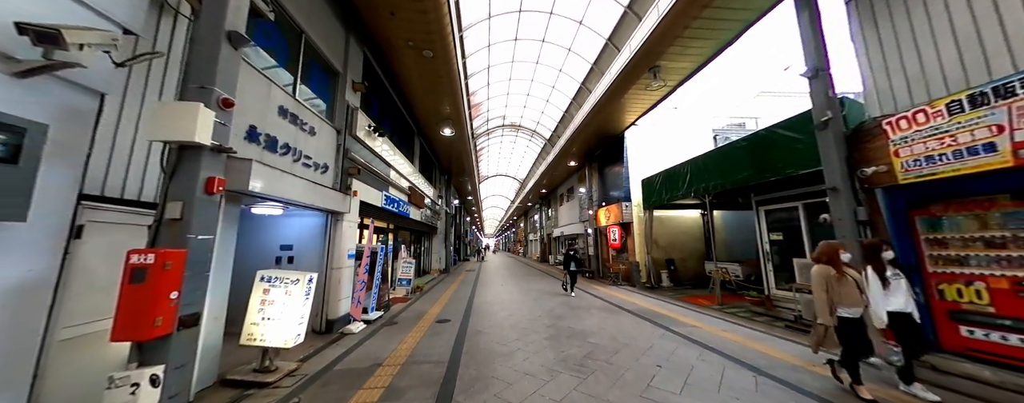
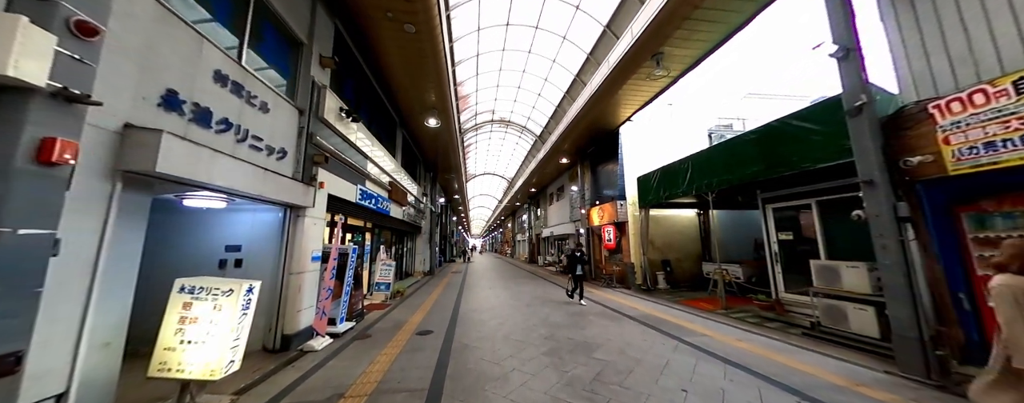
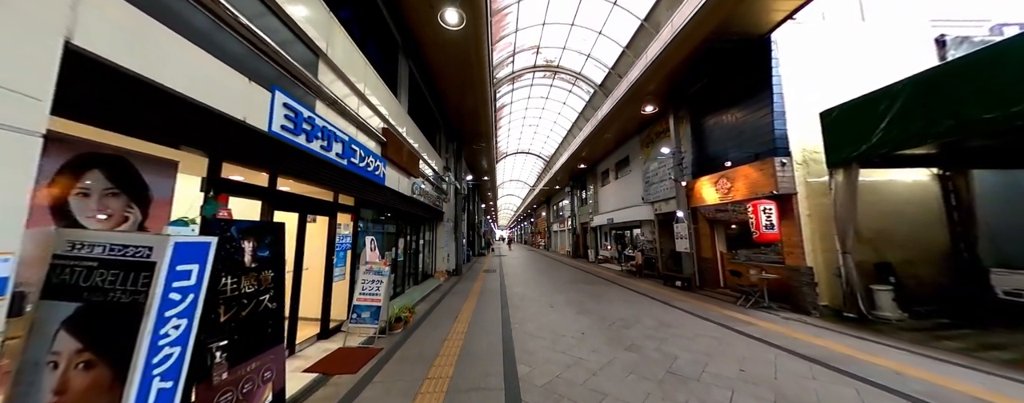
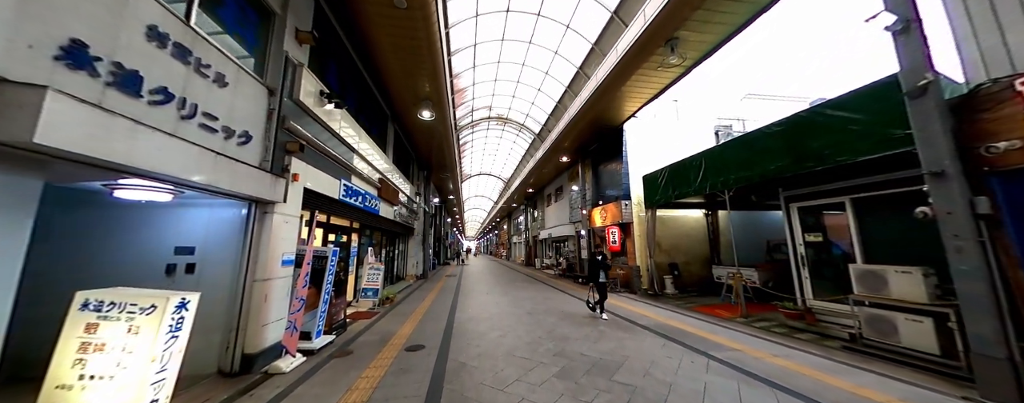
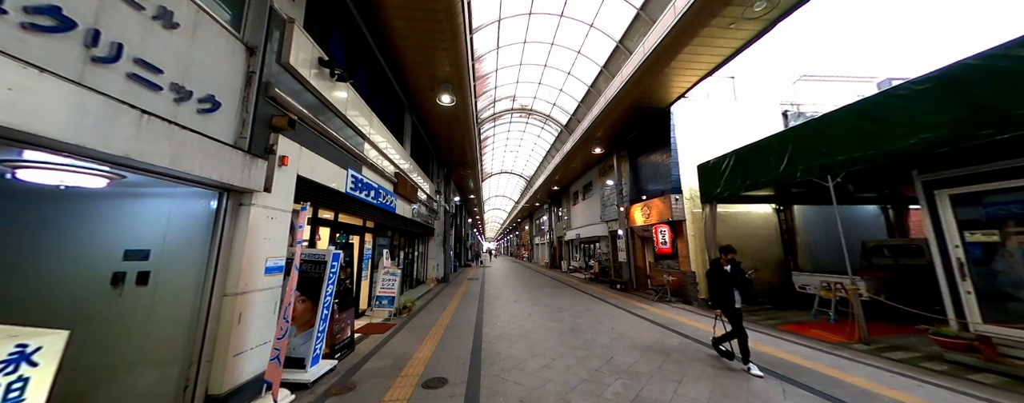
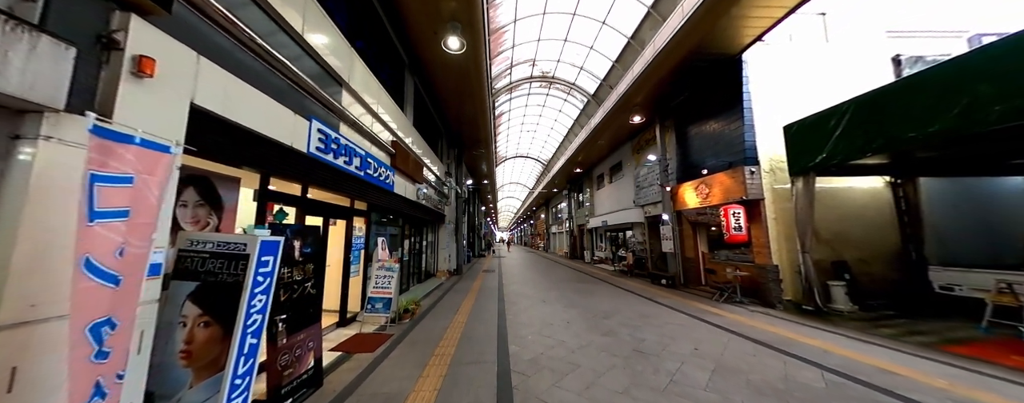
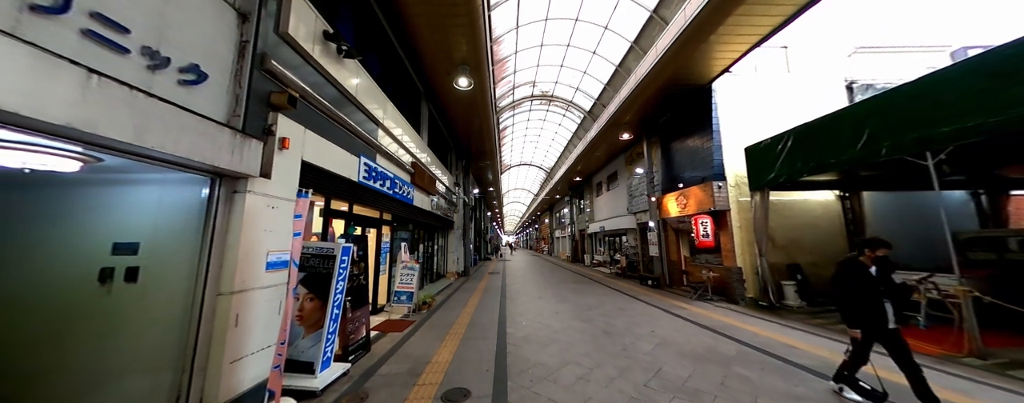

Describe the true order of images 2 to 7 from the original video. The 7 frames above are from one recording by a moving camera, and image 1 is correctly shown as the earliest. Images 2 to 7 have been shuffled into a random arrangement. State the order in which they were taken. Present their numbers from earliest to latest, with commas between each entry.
2, 4, 5, 7, 6, 3
